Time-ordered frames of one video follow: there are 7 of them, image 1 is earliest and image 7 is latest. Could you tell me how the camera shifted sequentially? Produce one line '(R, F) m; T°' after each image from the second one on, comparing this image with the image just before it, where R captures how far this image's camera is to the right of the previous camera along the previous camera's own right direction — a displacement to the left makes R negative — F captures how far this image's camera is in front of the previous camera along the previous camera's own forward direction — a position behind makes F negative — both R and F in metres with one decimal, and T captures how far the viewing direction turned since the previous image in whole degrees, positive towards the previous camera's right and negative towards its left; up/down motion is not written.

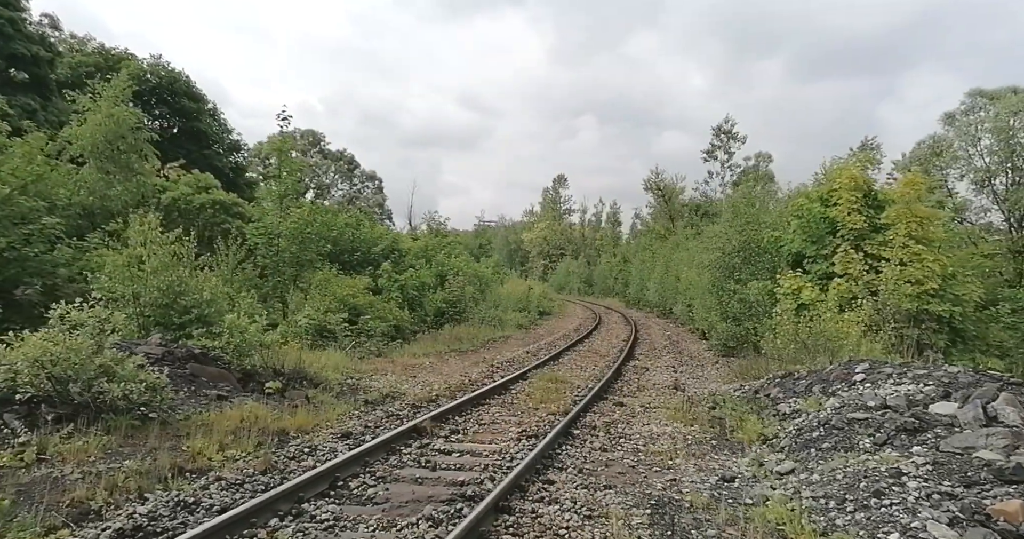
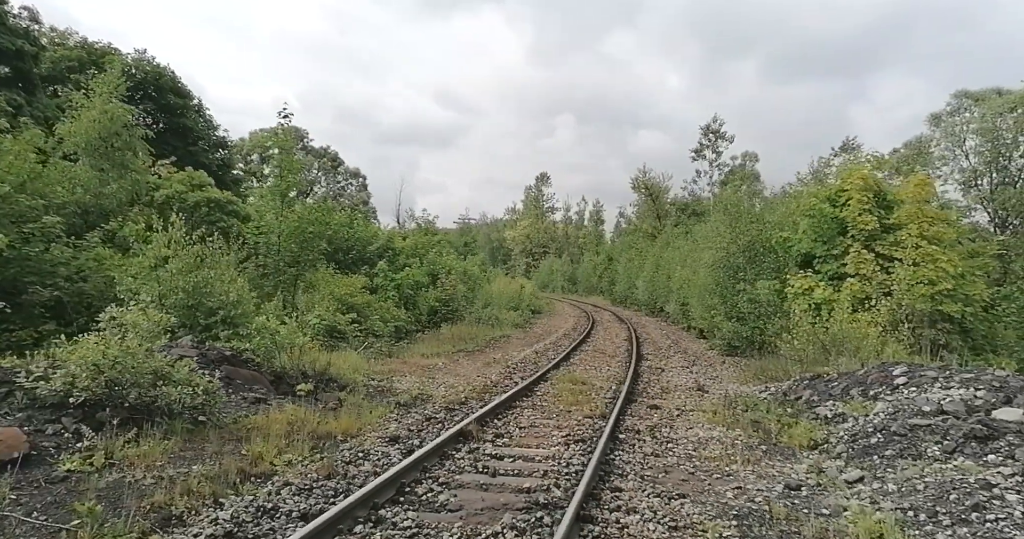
(-0.7, 0.0) m; +1°
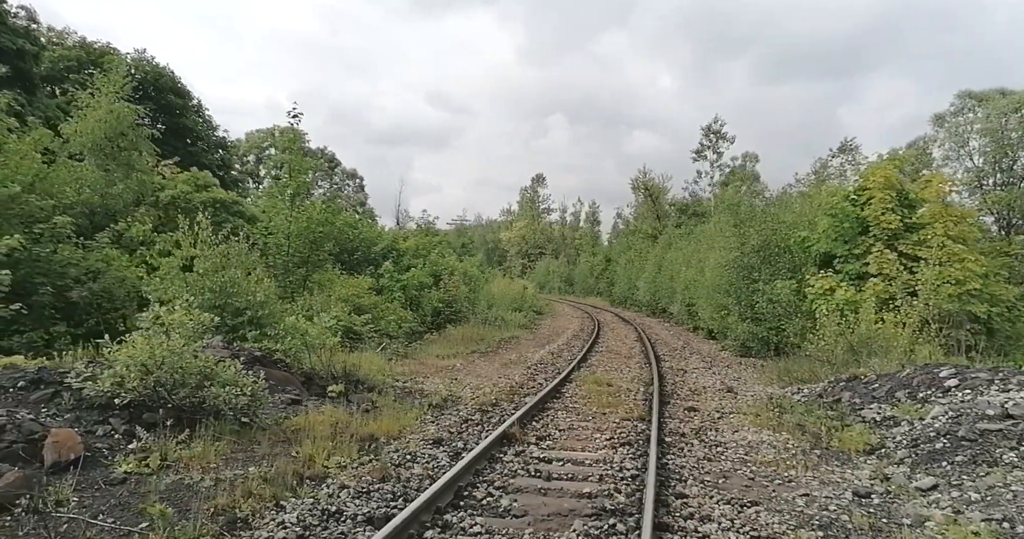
(-0.5, +0.1) m; 0°
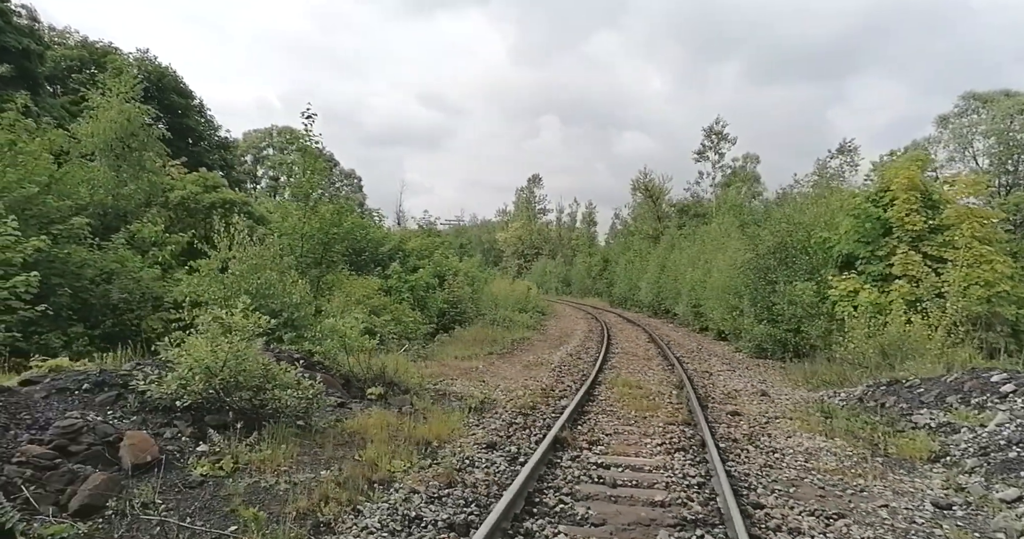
(-0.6, 0.0) m; 0°
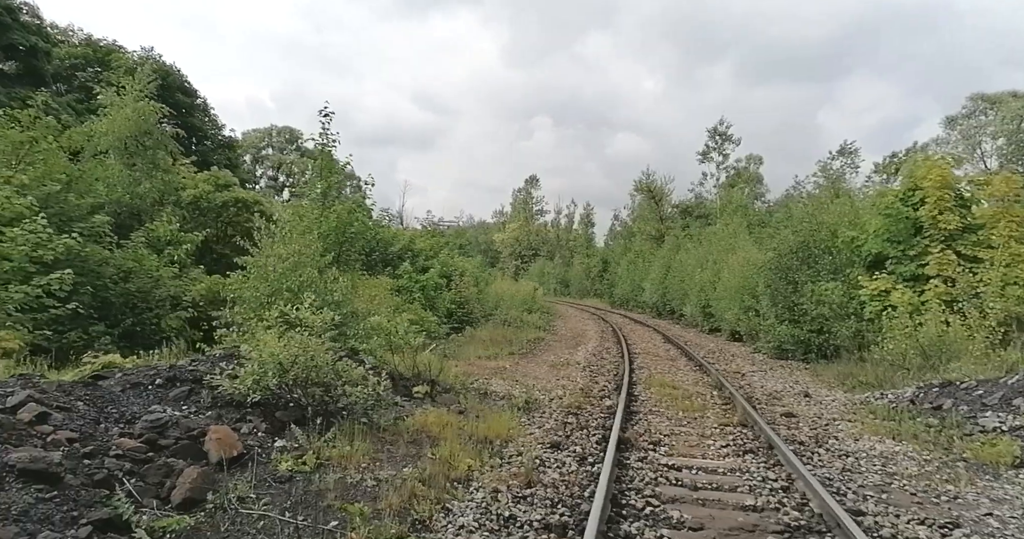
(-0.7, +0.1) m; 0°
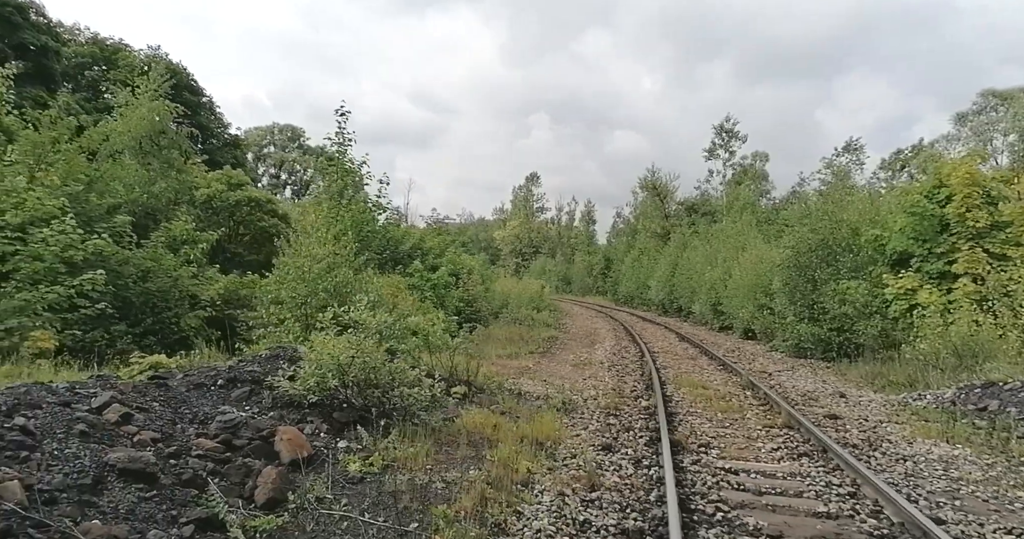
(-0.5, 0.0) m; 0°
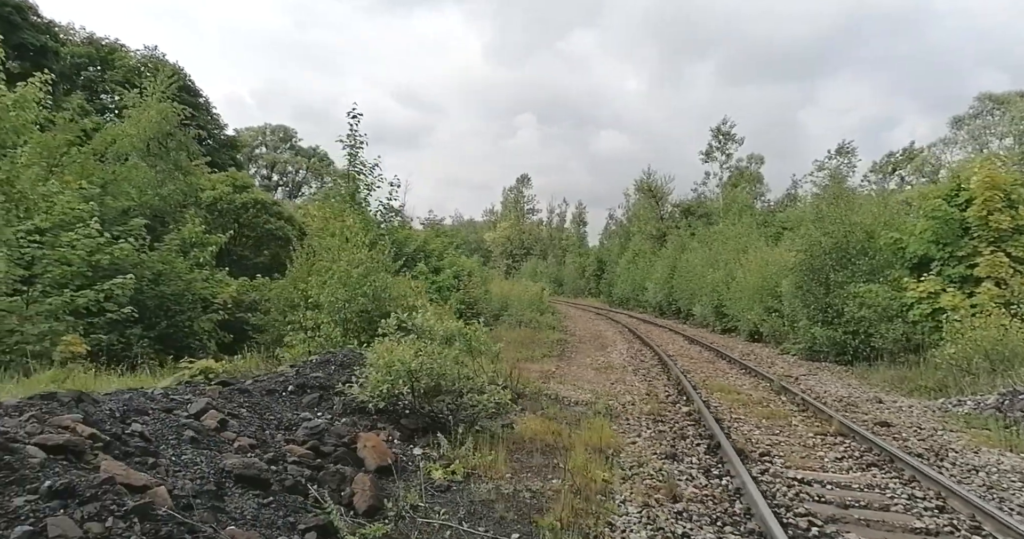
(-0.7, 0.0) m; +1°
